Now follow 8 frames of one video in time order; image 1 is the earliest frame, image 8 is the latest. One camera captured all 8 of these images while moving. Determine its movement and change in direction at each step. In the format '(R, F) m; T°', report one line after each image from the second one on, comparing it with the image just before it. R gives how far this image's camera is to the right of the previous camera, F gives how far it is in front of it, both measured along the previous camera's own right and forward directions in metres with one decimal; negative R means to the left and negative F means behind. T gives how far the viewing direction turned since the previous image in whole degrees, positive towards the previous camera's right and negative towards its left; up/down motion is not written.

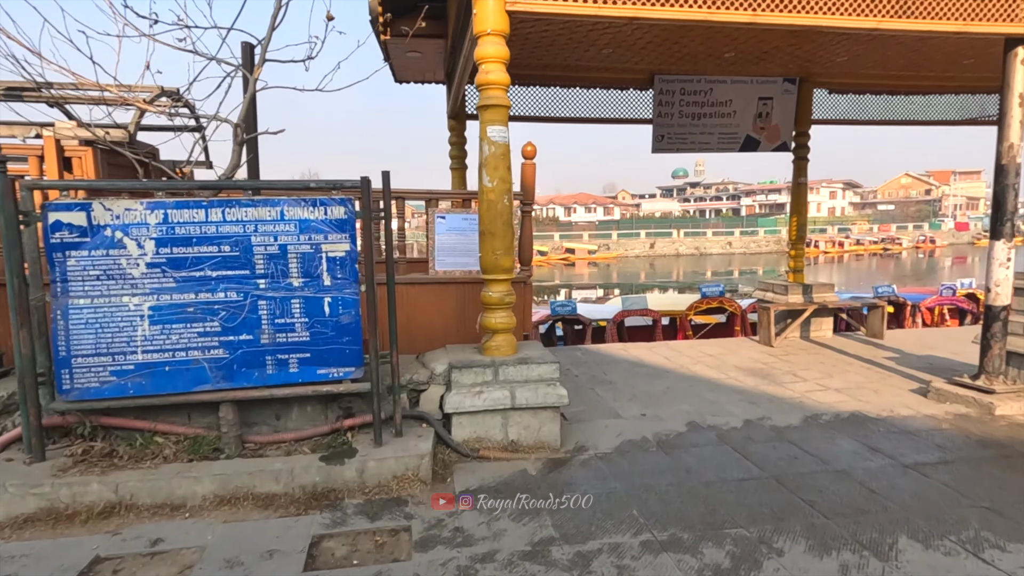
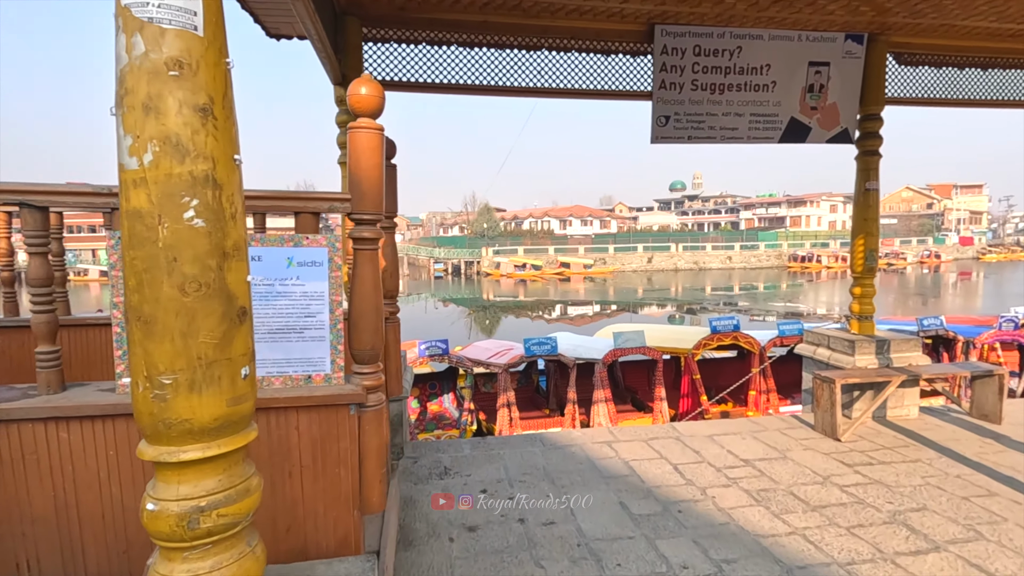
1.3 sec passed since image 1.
(+0.6, +2.6) m; 0°
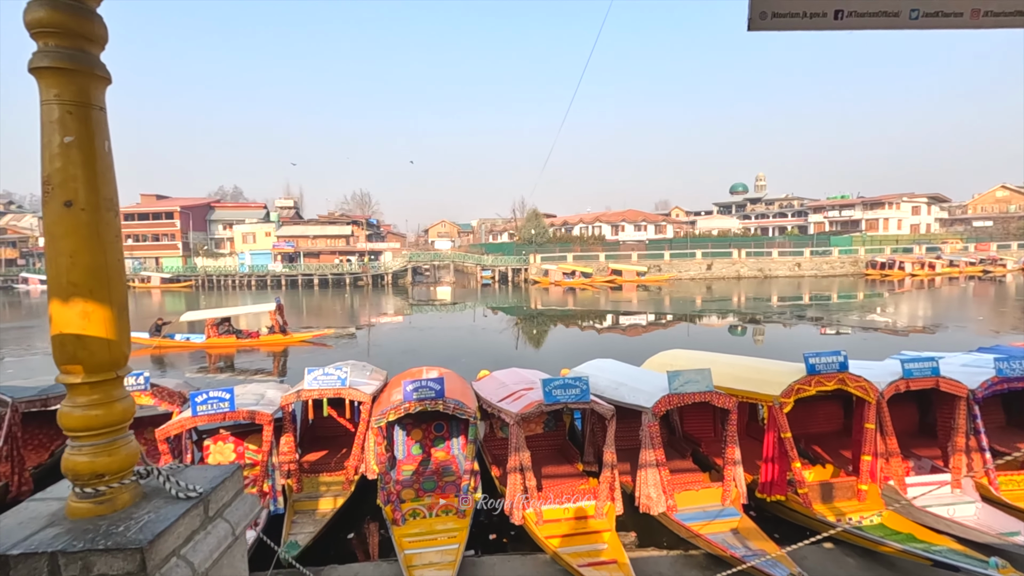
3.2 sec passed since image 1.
(+0.5, +2.7) m; -6°
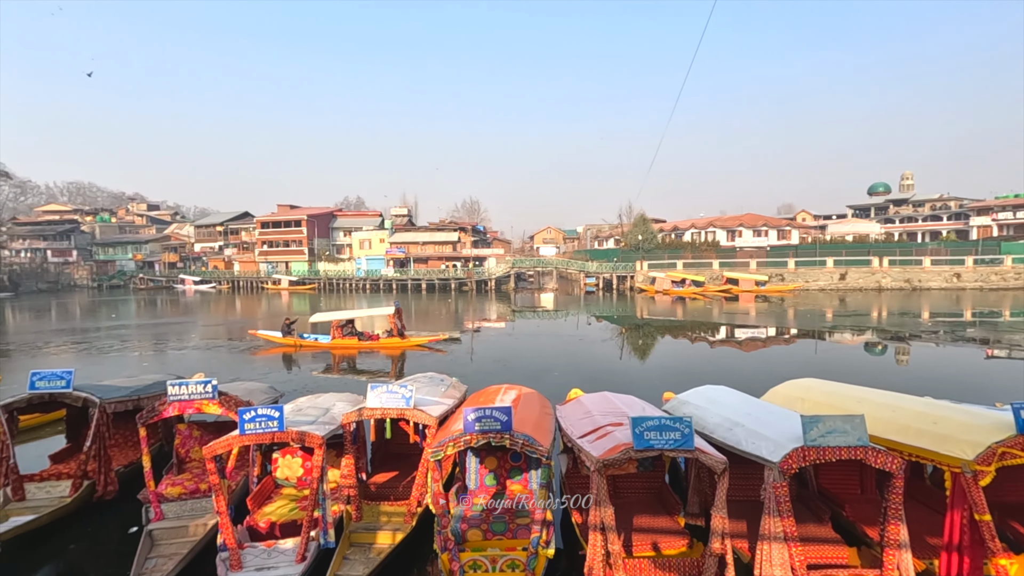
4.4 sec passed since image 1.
(+0.3, +1.4) m; -11°
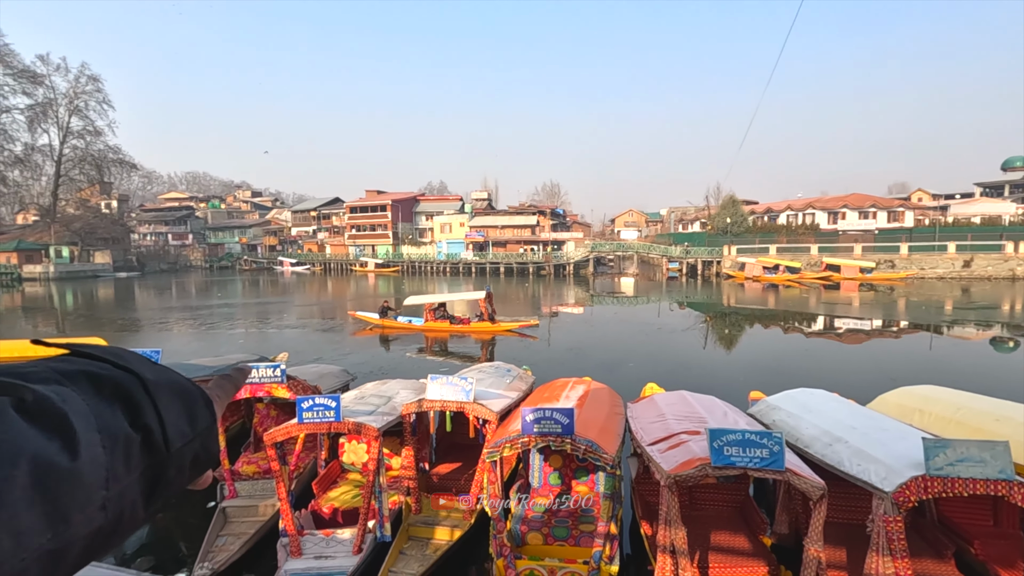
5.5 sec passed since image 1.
(+0.2, +0.6) m; -8°
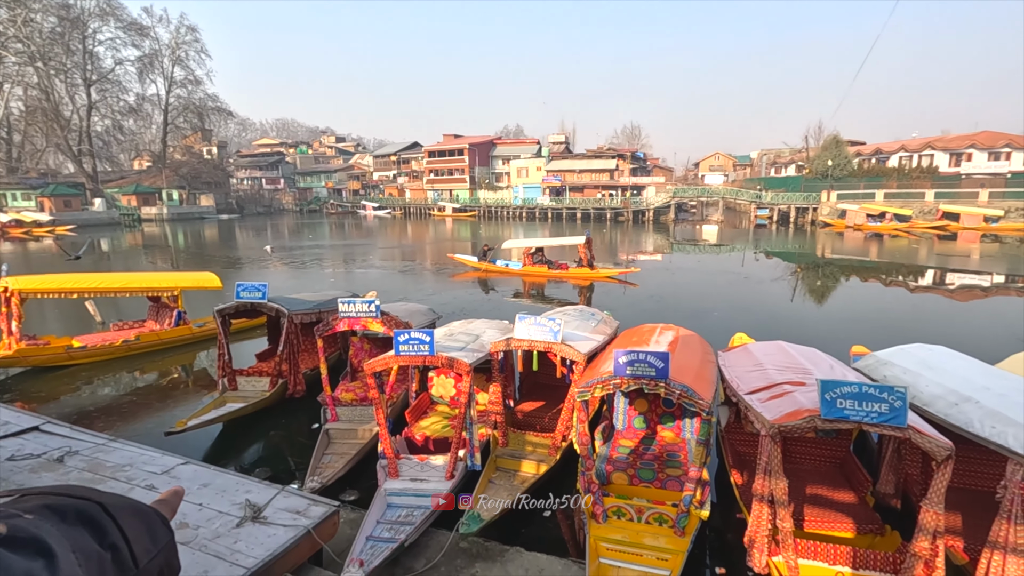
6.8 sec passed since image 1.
(-0.2, +0.1) m; -8°
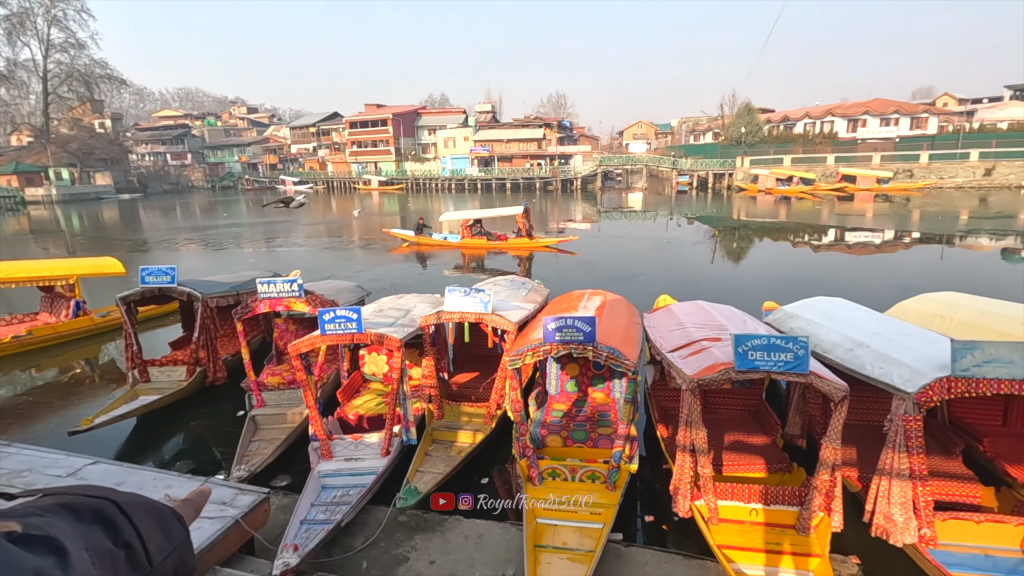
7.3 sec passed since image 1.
(+0.1, 0.0) m; +7°
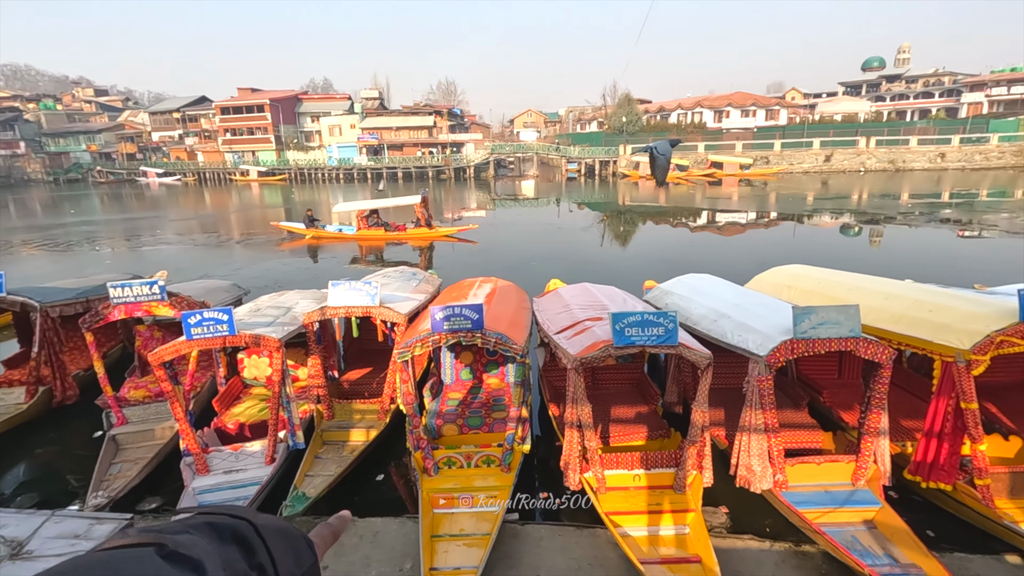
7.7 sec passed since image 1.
(+0.2, 0.0) m; +11°
